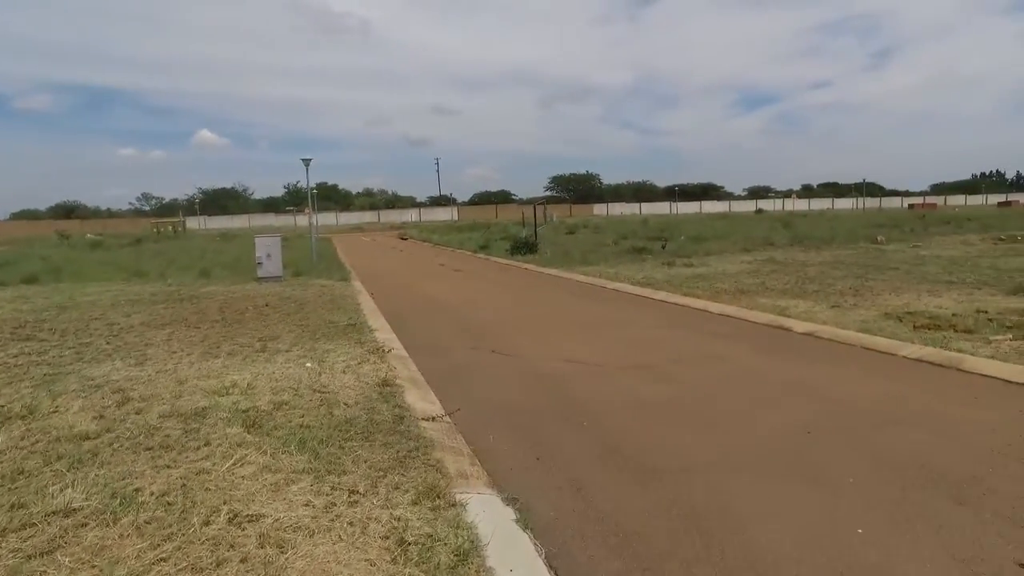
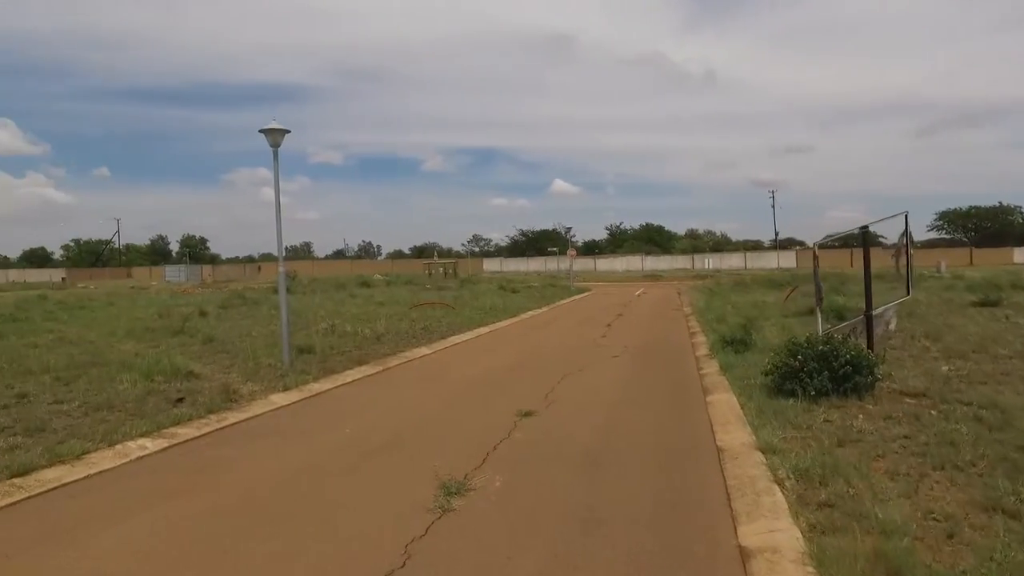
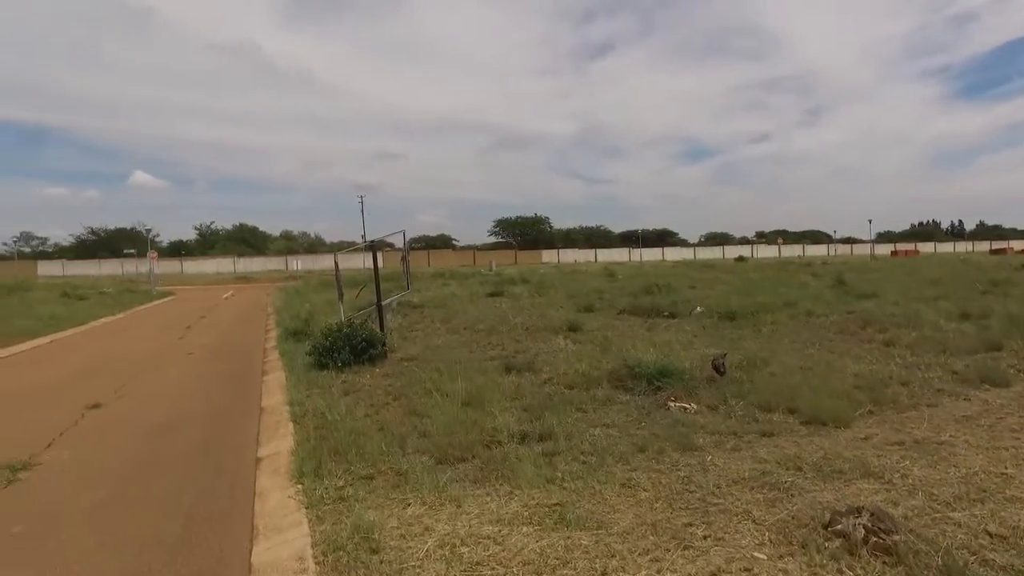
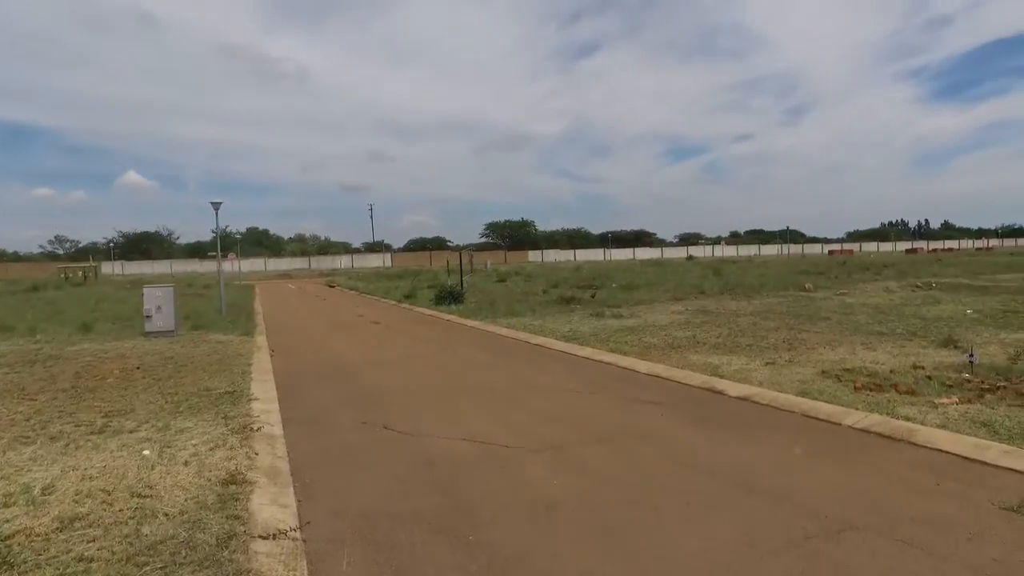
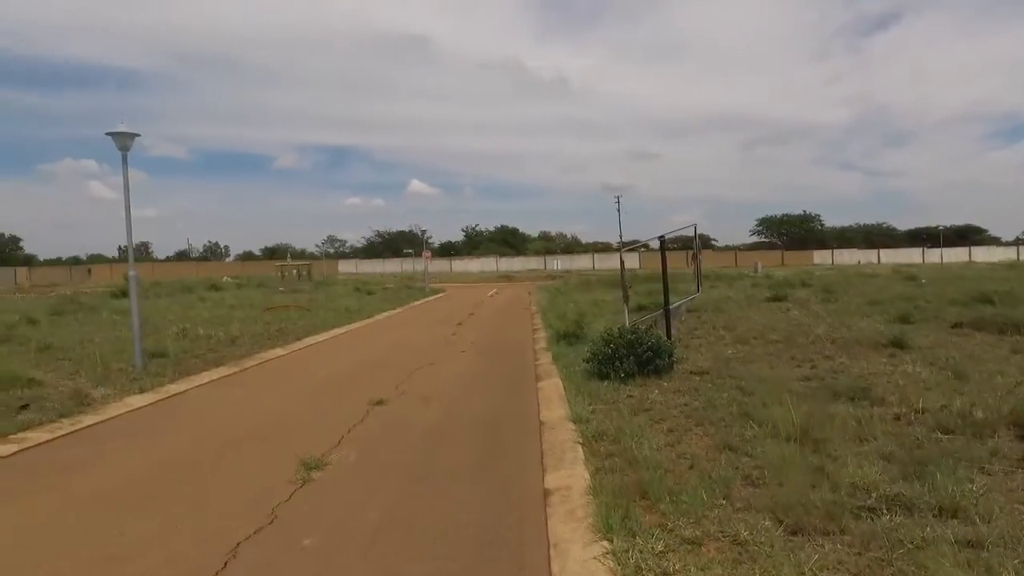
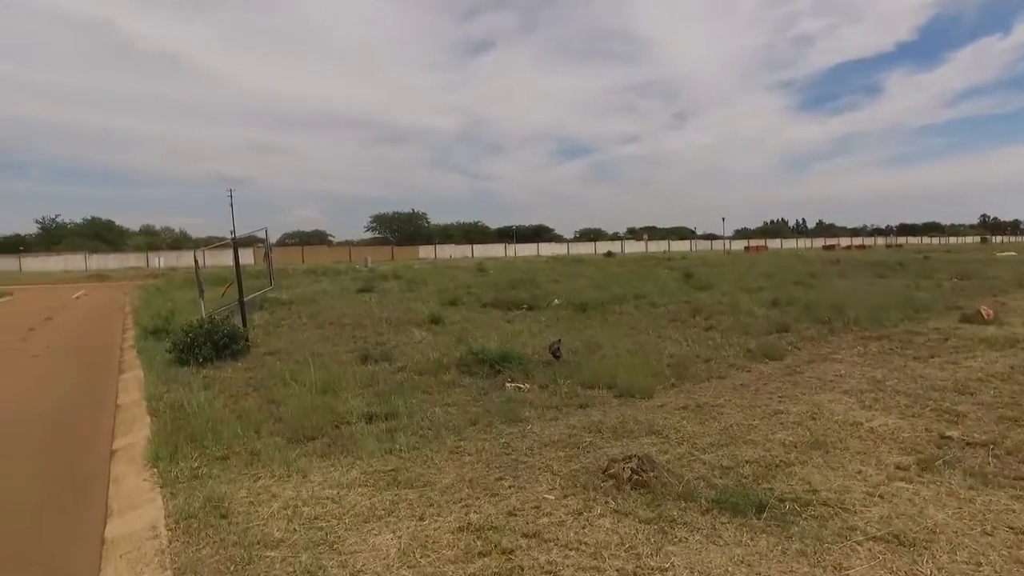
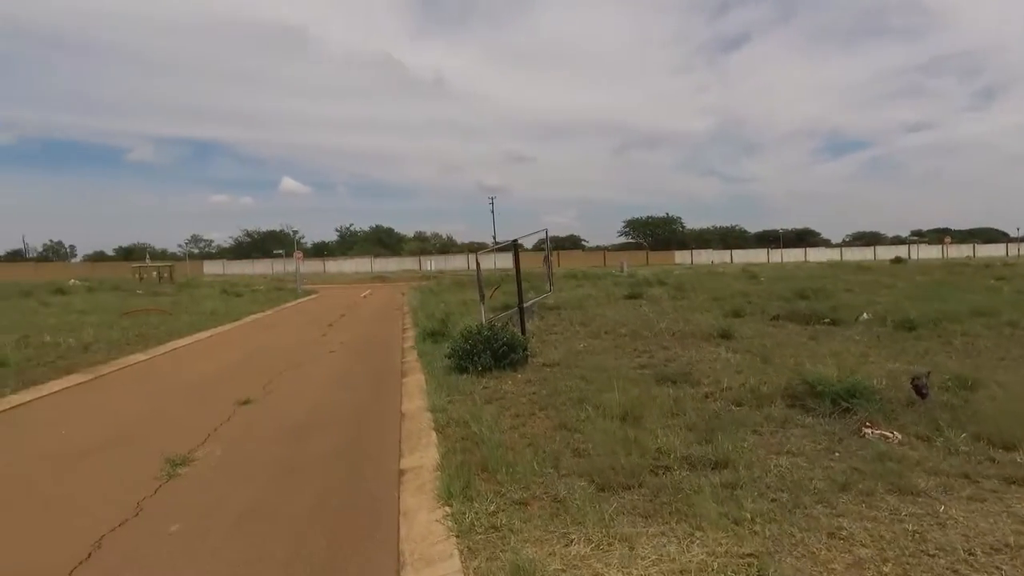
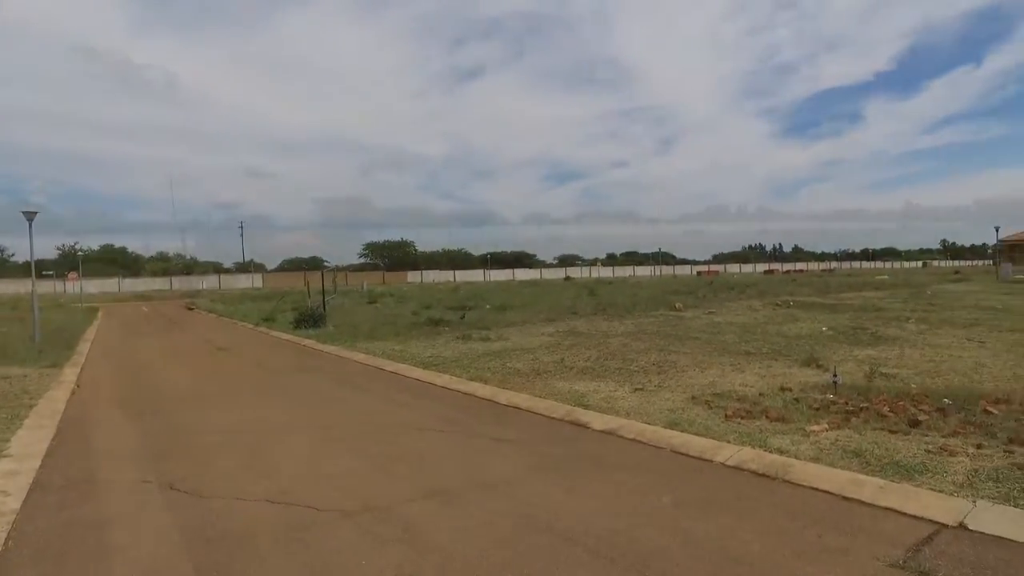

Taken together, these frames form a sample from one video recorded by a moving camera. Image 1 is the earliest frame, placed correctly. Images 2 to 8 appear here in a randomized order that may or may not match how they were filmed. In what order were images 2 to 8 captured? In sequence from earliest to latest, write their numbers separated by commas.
4, 8, 6, 3, 7, 5, 2
